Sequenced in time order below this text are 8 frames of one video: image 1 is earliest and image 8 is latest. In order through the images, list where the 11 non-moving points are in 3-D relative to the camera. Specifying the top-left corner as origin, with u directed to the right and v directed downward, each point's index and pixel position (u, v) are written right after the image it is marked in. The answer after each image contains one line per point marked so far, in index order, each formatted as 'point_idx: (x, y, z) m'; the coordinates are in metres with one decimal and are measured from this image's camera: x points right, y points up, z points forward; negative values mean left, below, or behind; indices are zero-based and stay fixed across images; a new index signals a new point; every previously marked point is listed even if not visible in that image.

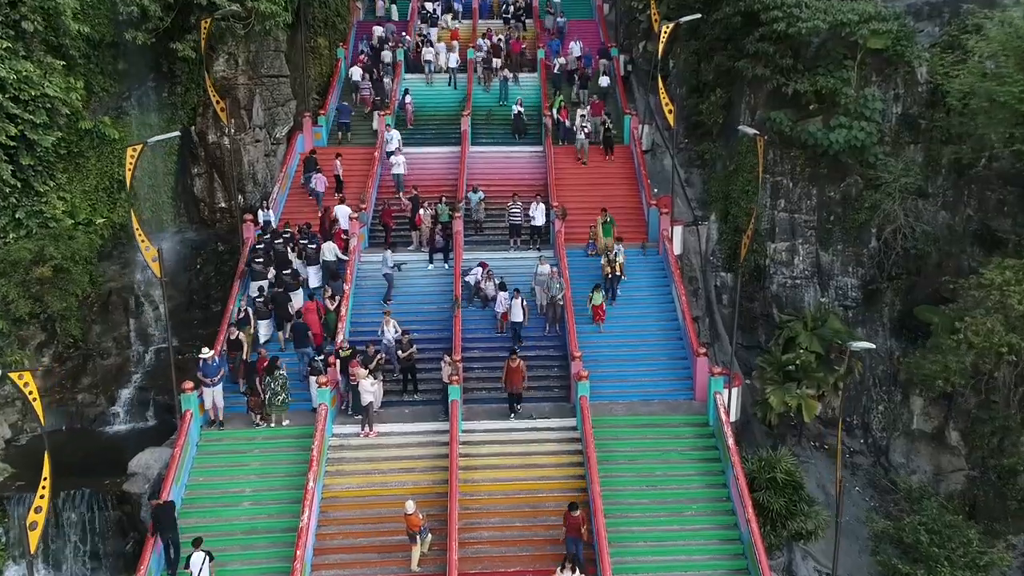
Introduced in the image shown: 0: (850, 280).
0: (+9.3, +0.2, +18.9) m
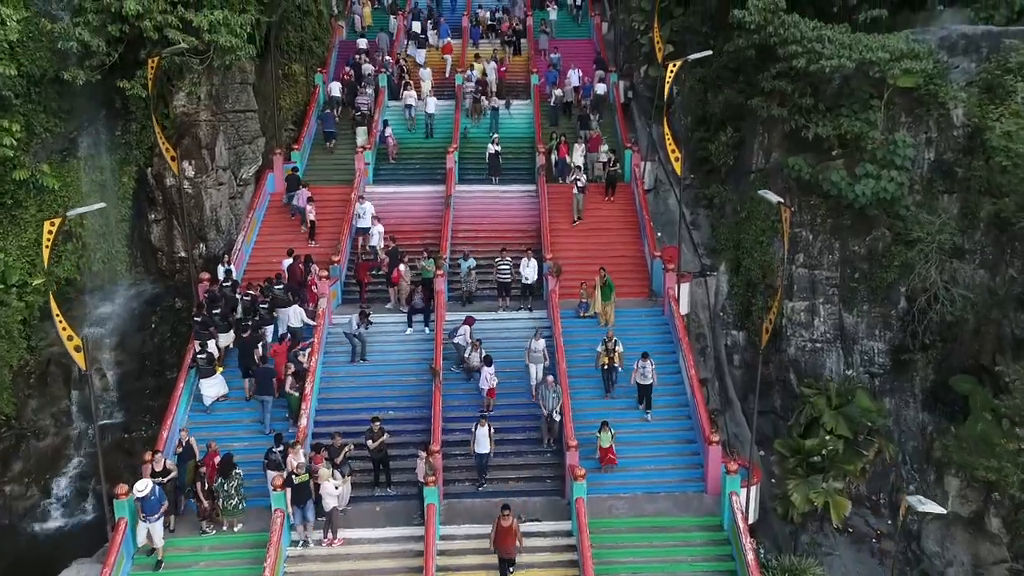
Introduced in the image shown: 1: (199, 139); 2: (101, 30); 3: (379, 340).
0: (+9.0, -1.4, +17.0) m
1: (-8.7, +4.1, +19.0) m
2: (-9.7, +6.1, +16.2) m
3: (-3.2, -1.3, +16.7) m
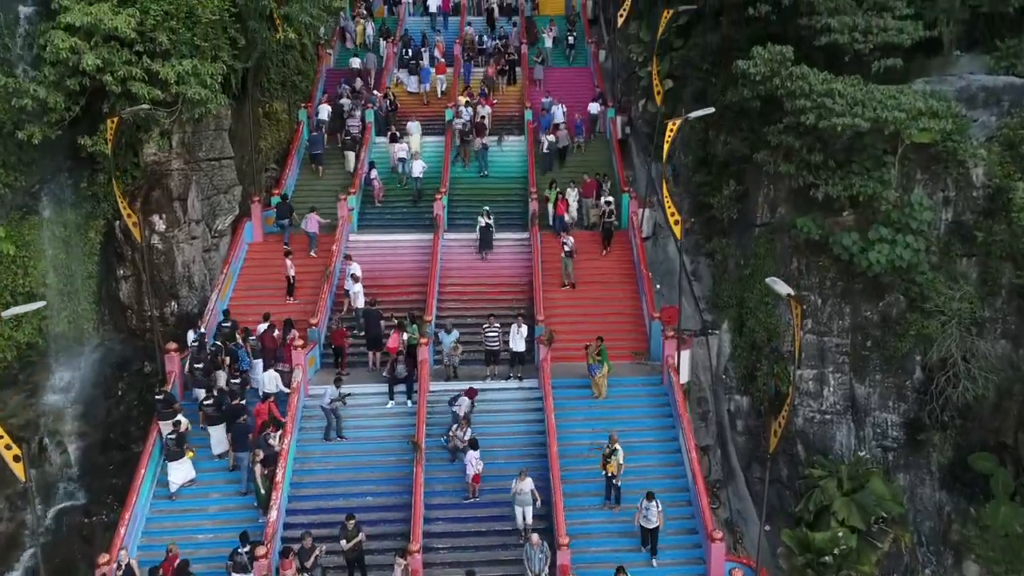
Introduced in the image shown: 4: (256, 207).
0: (+8.7, -3.0, +15.9) m
1: (-8.9, +2.6, +17.9) m
2: (-10.0, +4.5, +15.2) m
3: (-3.5, -2.9, +15.6) m
4: (-7.4, +2.3, +19.8) m
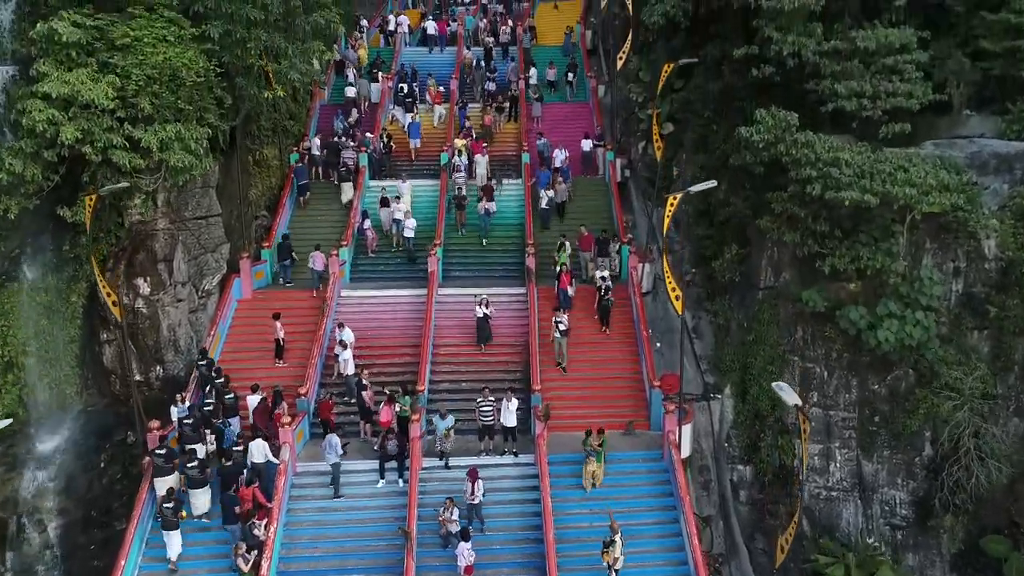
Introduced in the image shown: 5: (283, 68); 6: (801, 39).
0: (+8.6, -4.6, +15.3) m
1: (-9.1, +0.9, +17.4) m
2: (-10.1, +2.8, +14.6) m
3: (-3.6, -4.5, +15.0) m
4: (-7.5, +0.7, +19.2) m
5: (-5.8, +5.5, +17.3) m
6: (+6.5, +5.7, +15.7) m
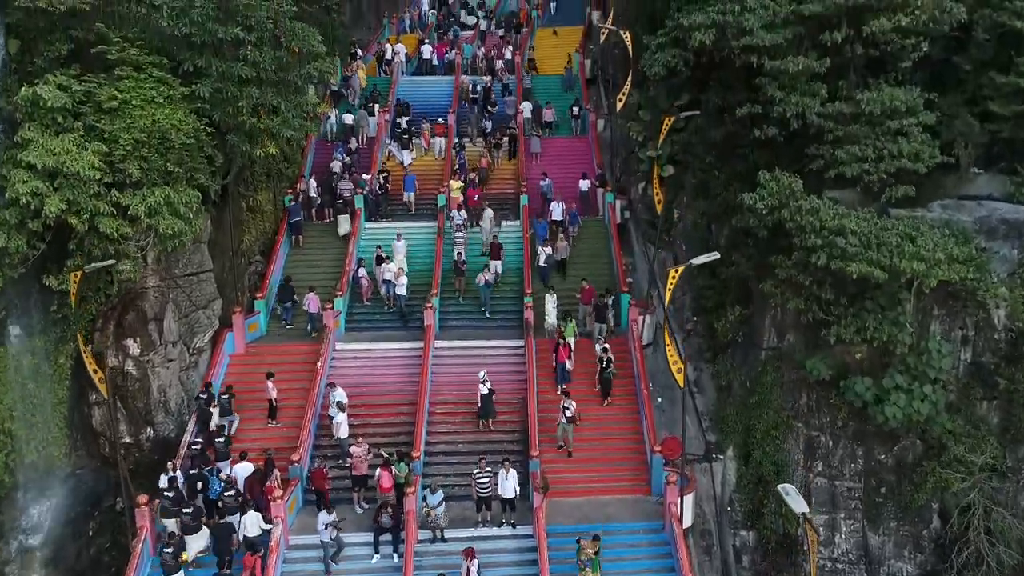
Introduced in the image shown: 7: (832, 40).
0: (+8.6, -6.1, +15.0) m
1: (-9.1, -0.6, +17.0) m
2: (-10.2, +1.3, +14.2) m
3: (-3.6, -6.0, +14.7) m
4: (-7.6, -0.8, +18.9) m
5: (-5.8, +4.0, +16.9) m
6: (+6.5, +4.2, +15.3) m
7: (+7.0, +5.4, +15.1) m
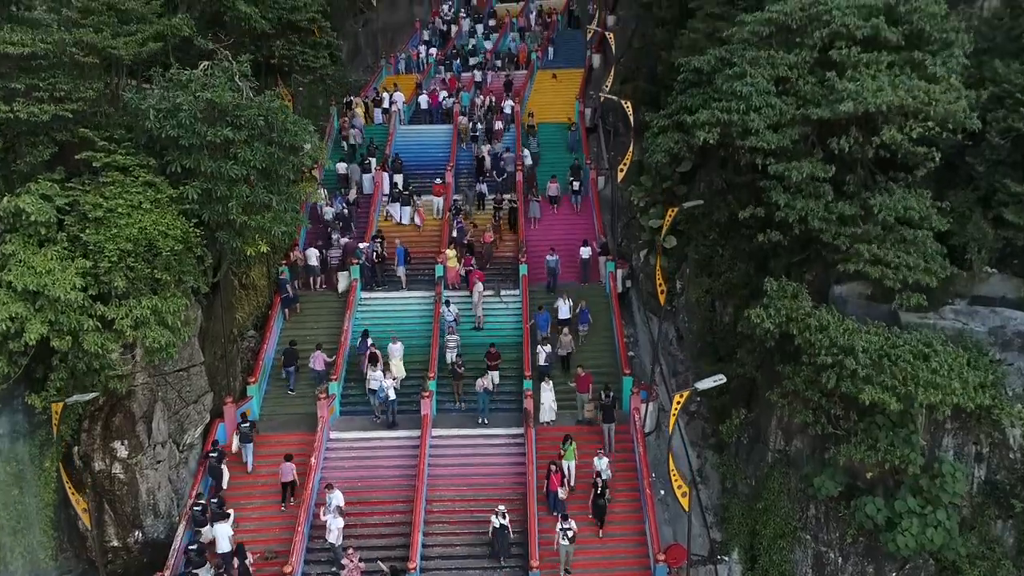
0: (+8.6, -8.5, +14.5) m
1: (-9.1, -3.0, +16.5) m
2: (-10.2, -1.1, +13.8) m
3: (-3.7, -8.4, +14.2) m
4: (-7.6, -3.2, +18.4) m
5: (-5.9, +1.6, +16.4) m
6: (+6.4, +1.8, +14.8) m
7: (+7.0, +3.0, +14.6) m
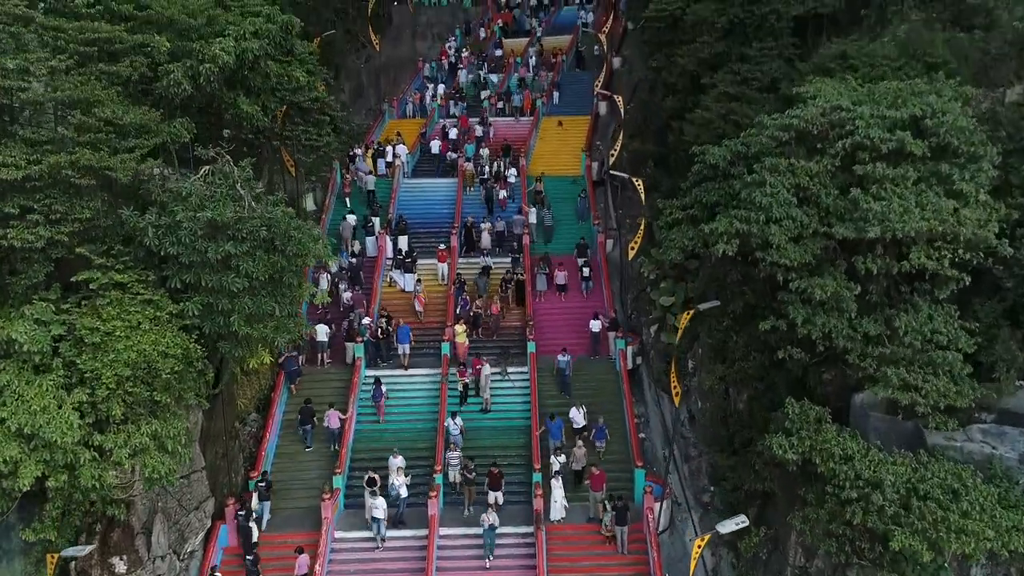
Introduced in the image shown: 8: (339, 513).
0: (+8.8, -11.0, +14.0) m
1: (-8.9, -5.6, +16.0) m
2: (-9.9, -3.7, +13.2) m
3: (-3.4, -11.0, +13.7) m
4: (-7.3, -5.8, +17.9) m
5: (-5.6, -1.0, +15.9) m
6: (+6.7, -0.7, +14.3) m
7: (+7.3, +0.5, +14.0) m
8: (-4.8, -6.2, +18.9) m
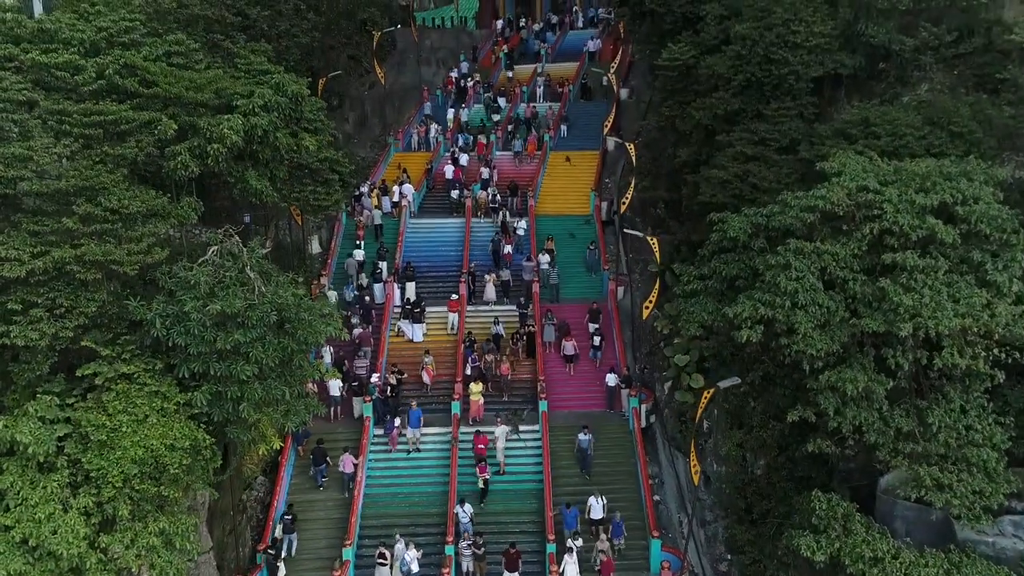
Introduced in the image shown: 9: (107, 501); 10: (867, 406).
0: (+9.2, -12.9, +13.6) m
1: (-8.5, -7.4, +15.6) m
2: (-9.6, -5.5, +12.8) m
3: (-3.0, -12.8, +13.3) m
4: (-7.0, -7.7, +17.4) m
5: (-5.3, -2.9, +15.5) m
6: (+7.1, -2.6, +13.9) m
7: (+7.6, -1.4, +13.6) m
8: (-4.4, -8.1, +18.5) m
9: (-7.8, -4.1, +13.2) m
10: (+7.2, -2.4, +14.0) m
